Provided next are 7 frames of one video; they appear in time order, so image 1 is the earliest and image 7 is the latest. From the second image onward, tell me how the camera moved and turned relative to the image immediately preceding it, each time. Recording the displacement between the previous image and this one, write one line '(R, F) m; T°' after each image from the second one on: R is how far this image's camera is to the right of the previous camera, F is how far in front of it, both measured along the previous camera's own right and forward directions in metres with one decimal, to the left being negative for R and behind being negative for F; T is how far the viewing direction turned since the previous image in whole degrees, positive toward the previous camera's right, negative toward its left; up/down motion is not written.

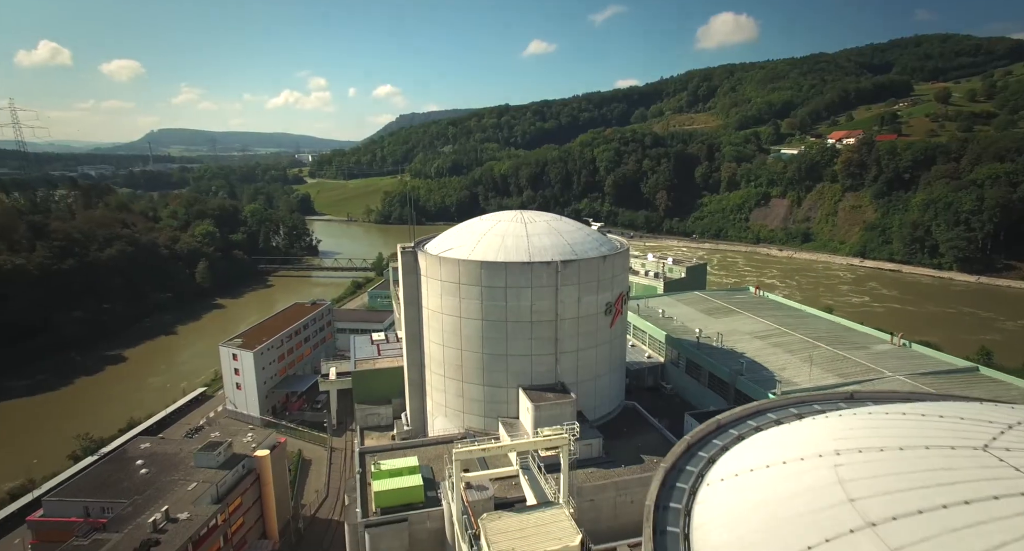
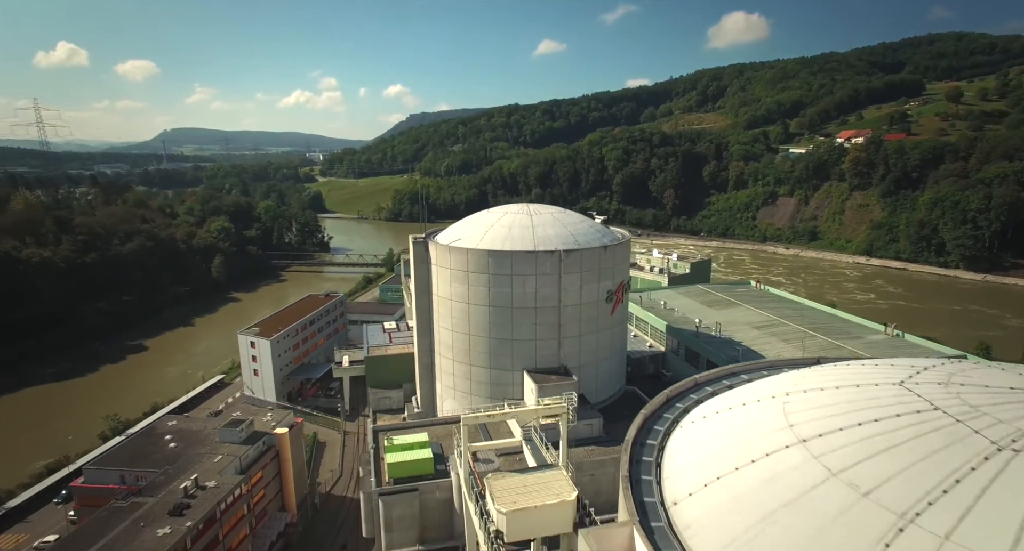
(+0.2, -1.5) m; -1°
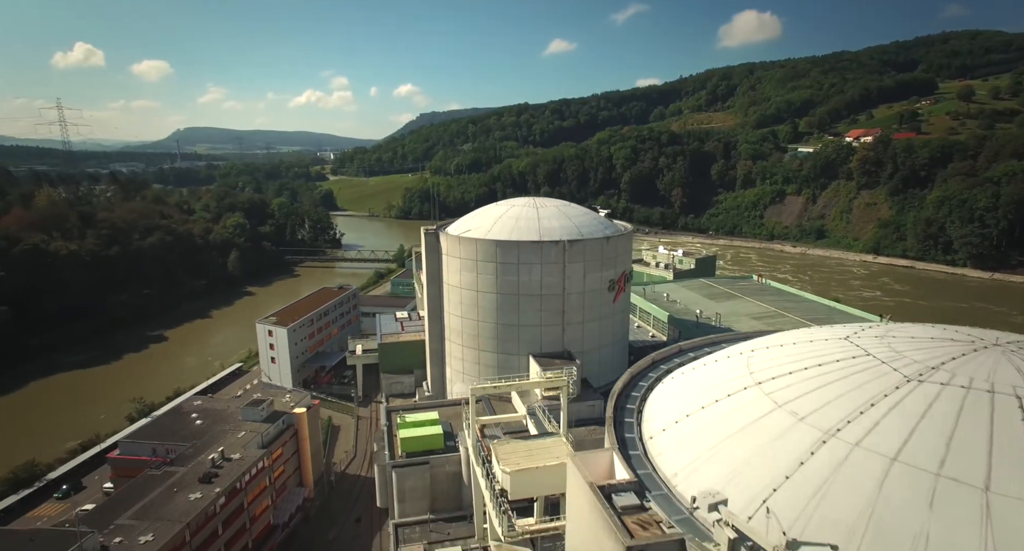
(+0.1, -1.5) m; -1°
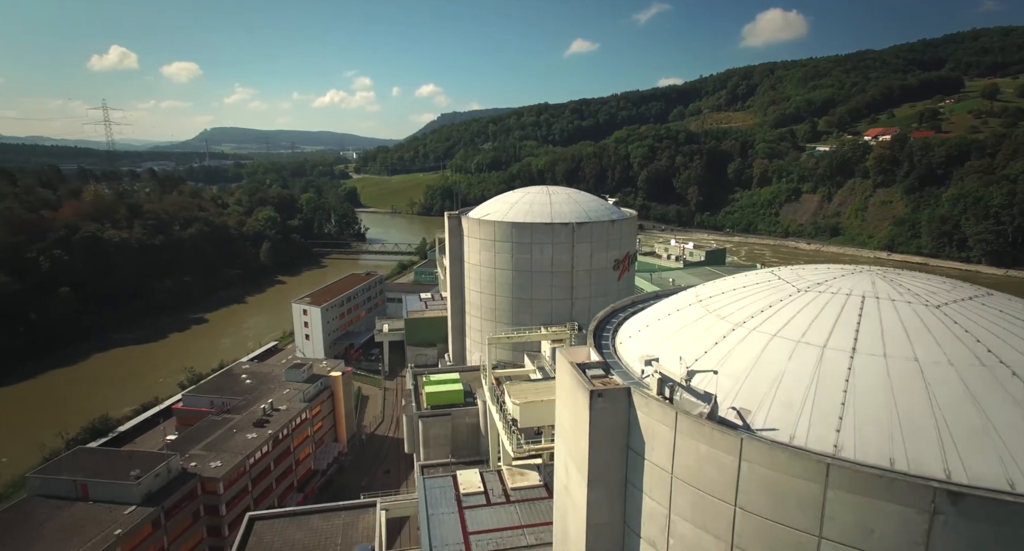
(+0.3, -3.3) m; -2°
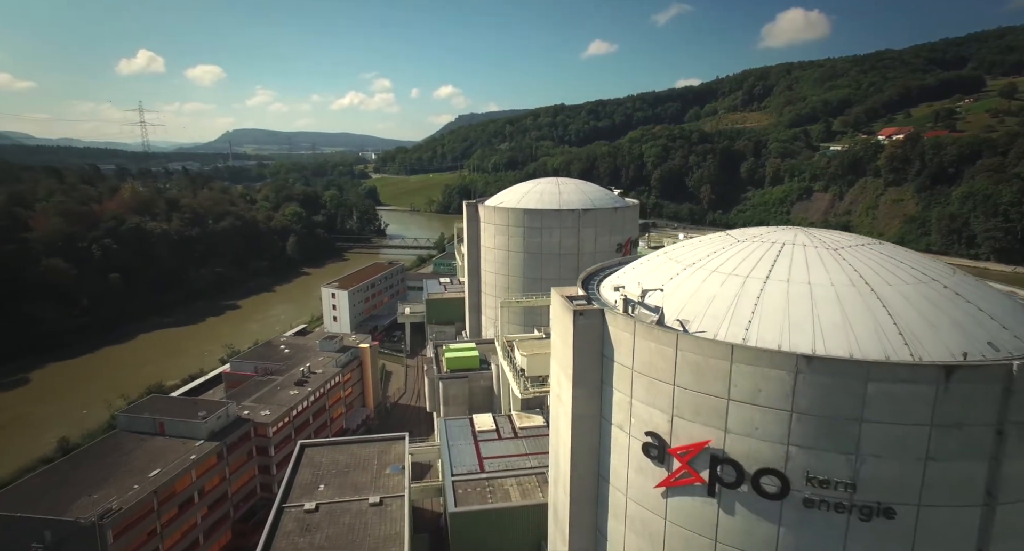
(+0.3, -3.4) m; -2°
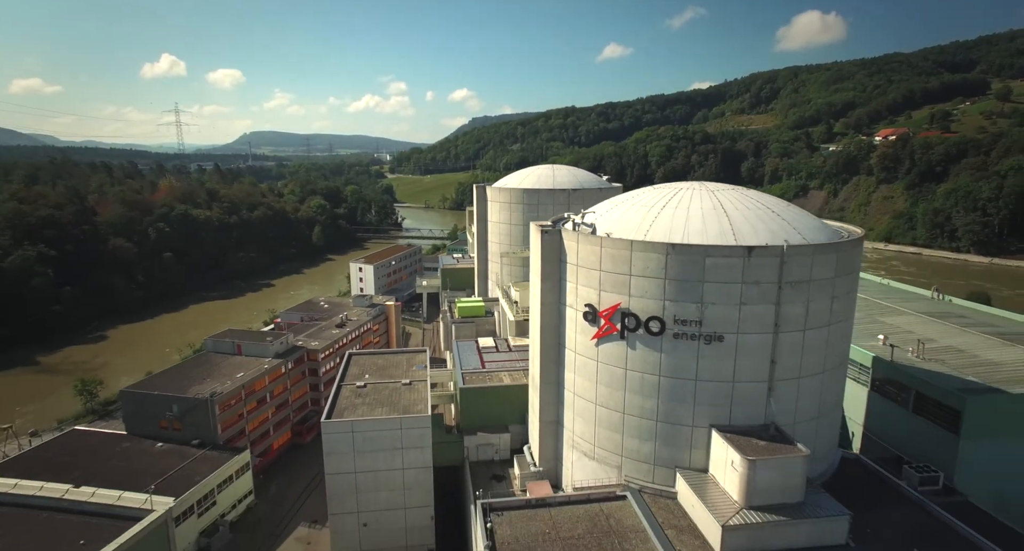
(+0.9, -7.1) m; -1°
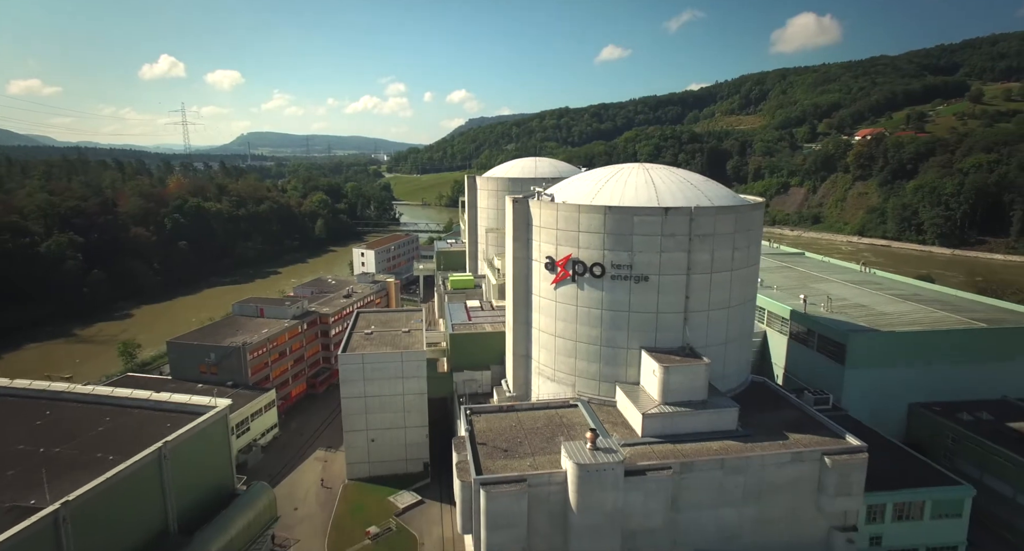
(+0.9, -5.4) m; 0°
